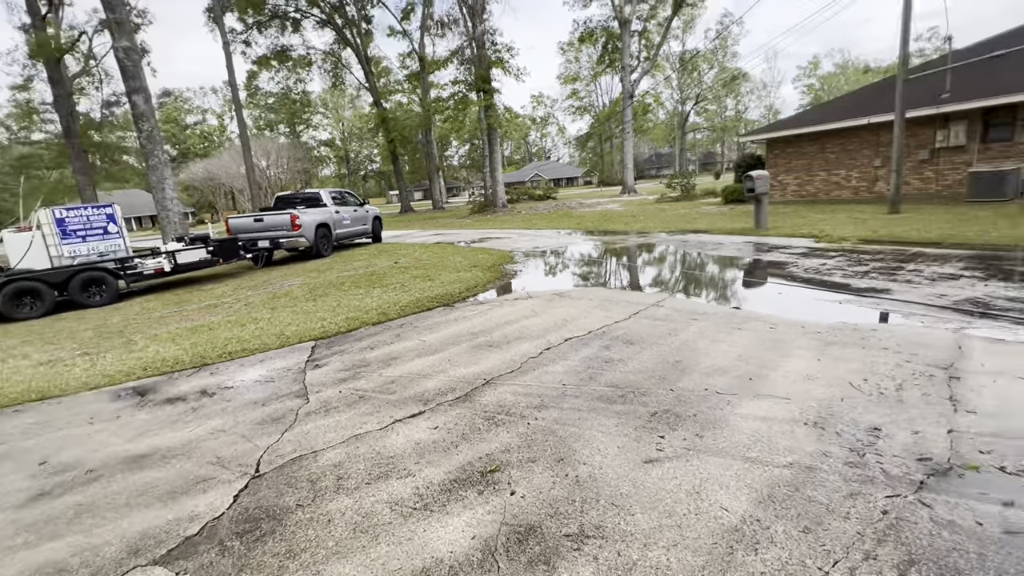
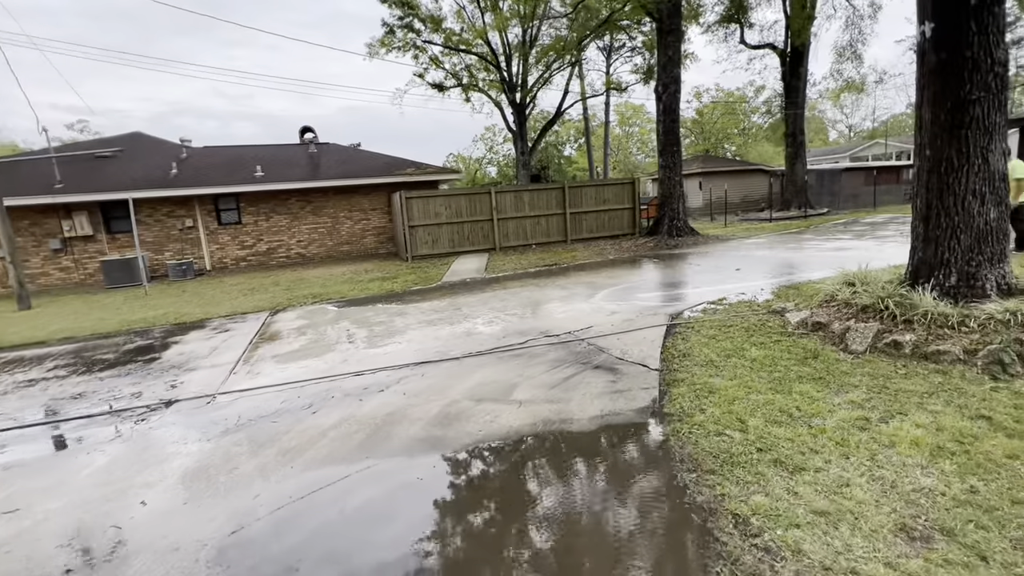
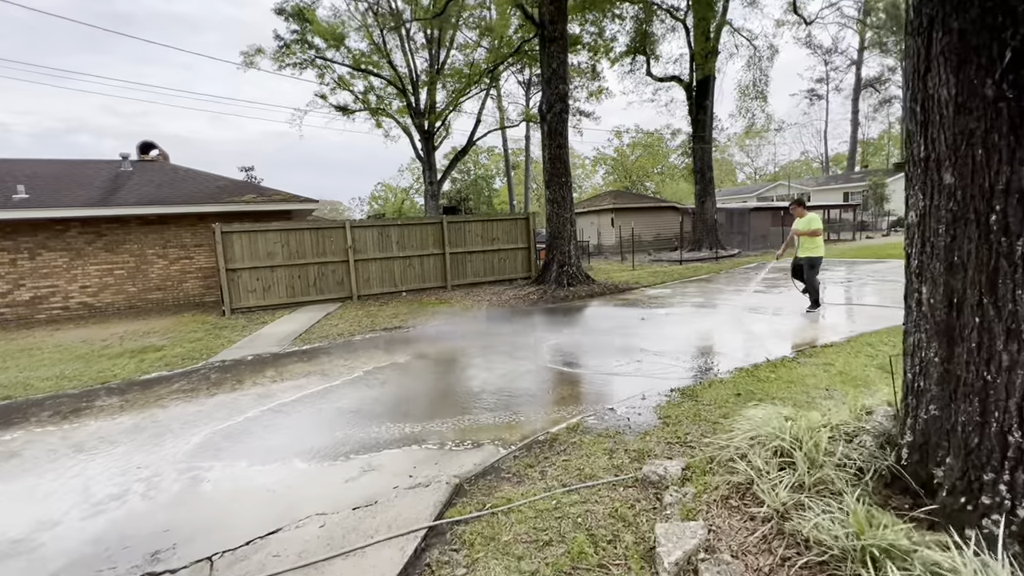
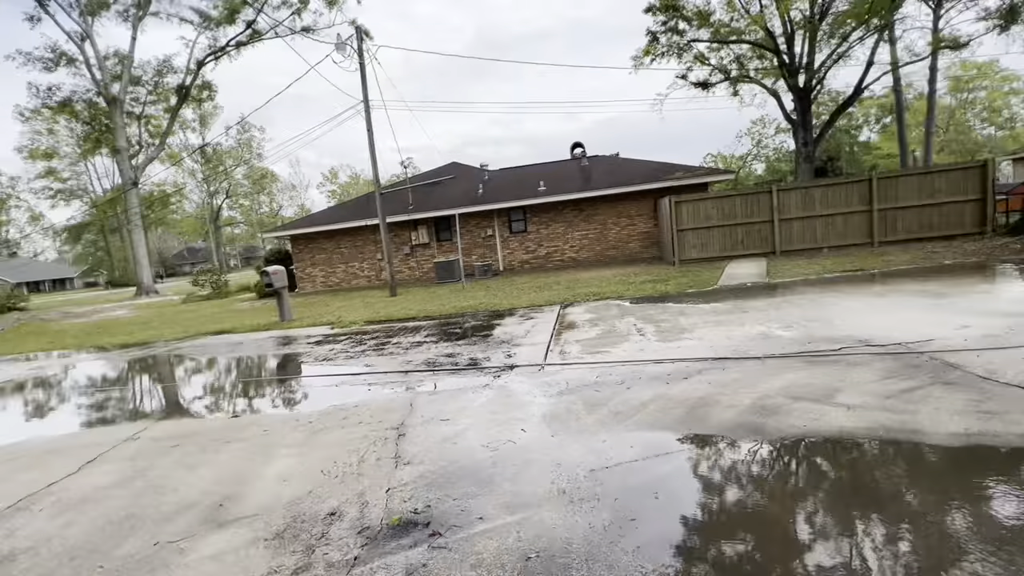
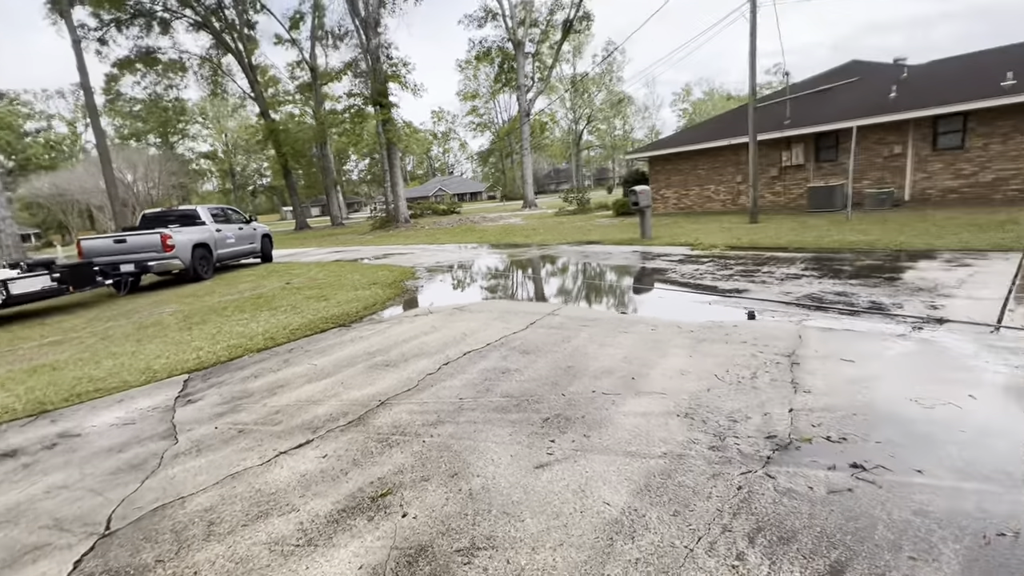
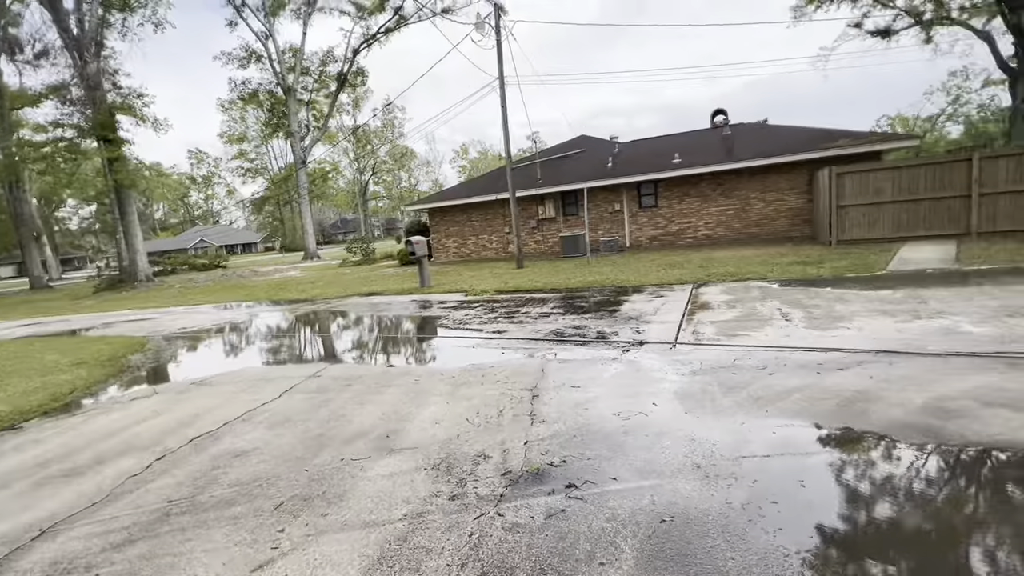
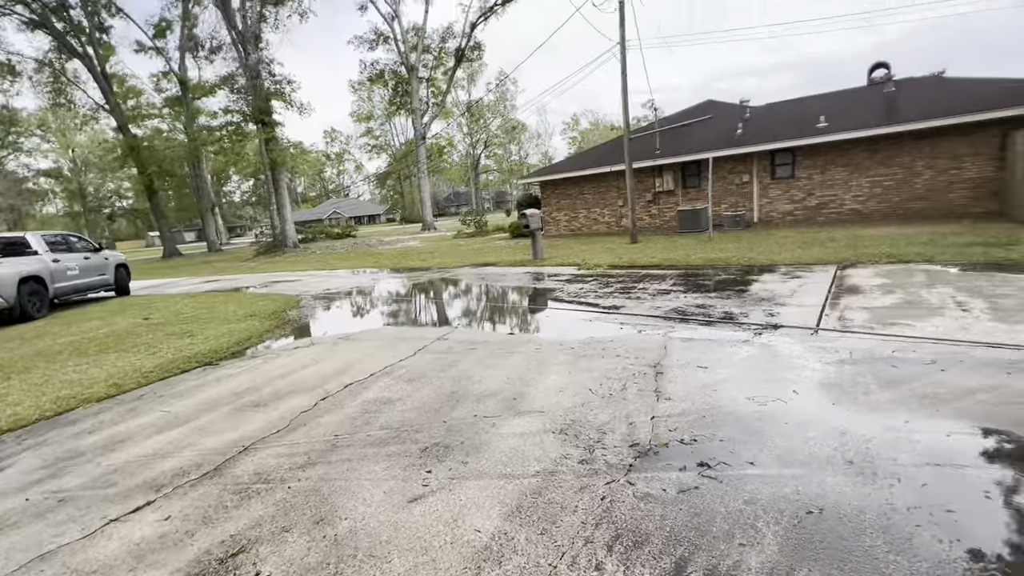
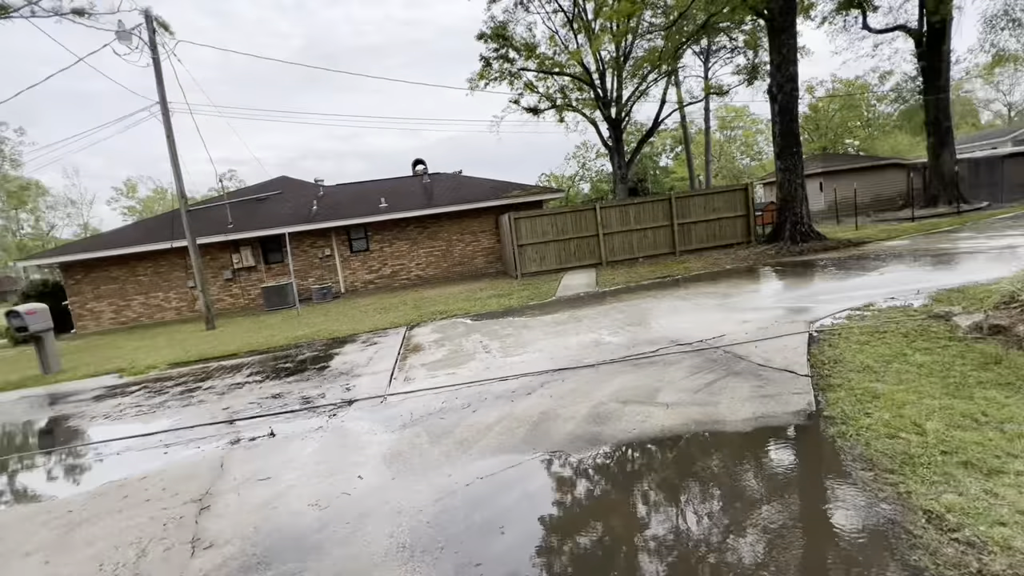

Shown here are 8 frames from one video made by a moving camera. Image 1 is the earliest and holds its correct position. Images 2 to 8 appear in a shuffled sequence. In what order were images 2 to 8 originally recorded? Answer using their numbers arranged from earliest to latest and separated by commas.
5, 7, 6, 4, 8, 2, 3
